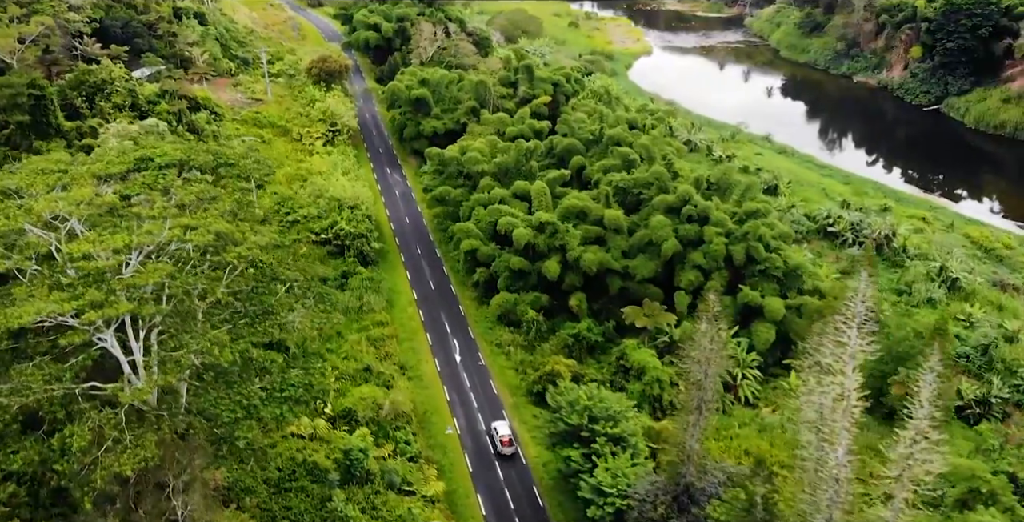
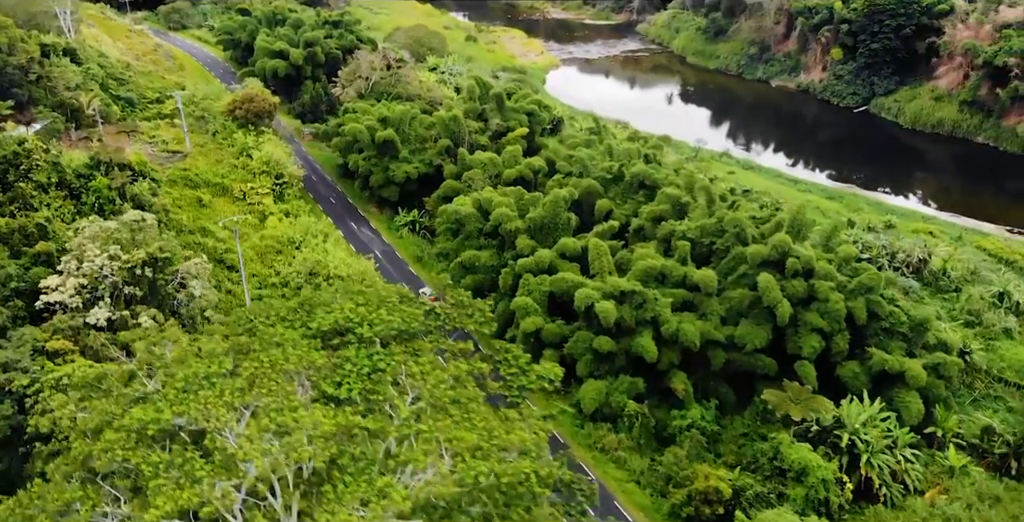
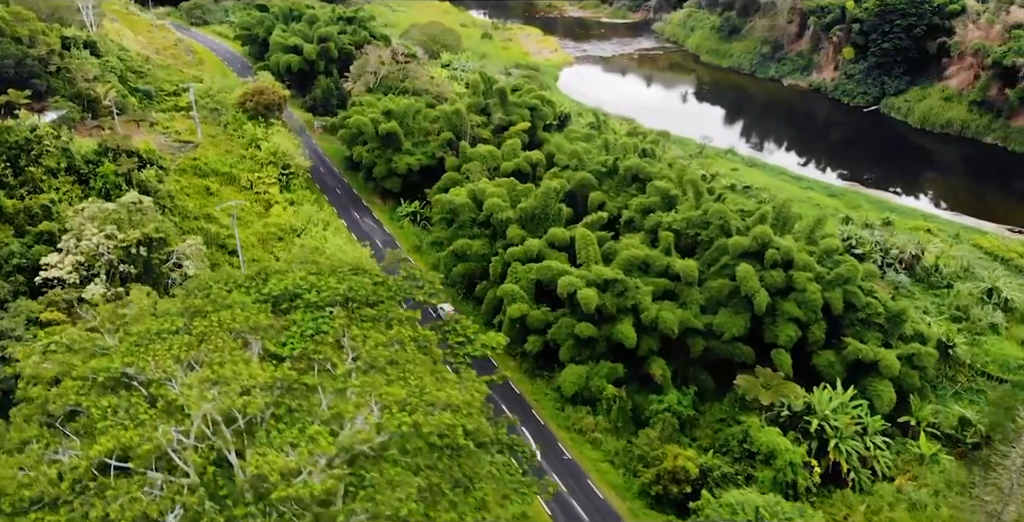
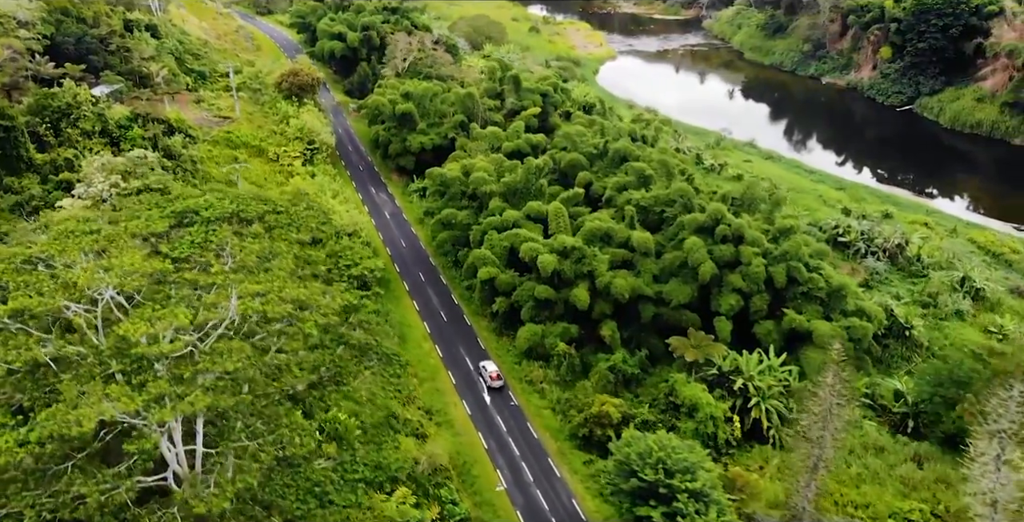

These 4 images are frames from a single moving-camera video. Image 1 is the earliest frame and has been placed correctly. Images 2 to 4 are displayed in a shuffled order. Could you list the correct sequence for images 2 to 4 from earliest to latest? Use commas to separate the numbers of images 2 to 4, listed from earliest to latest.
4, 3, 2
